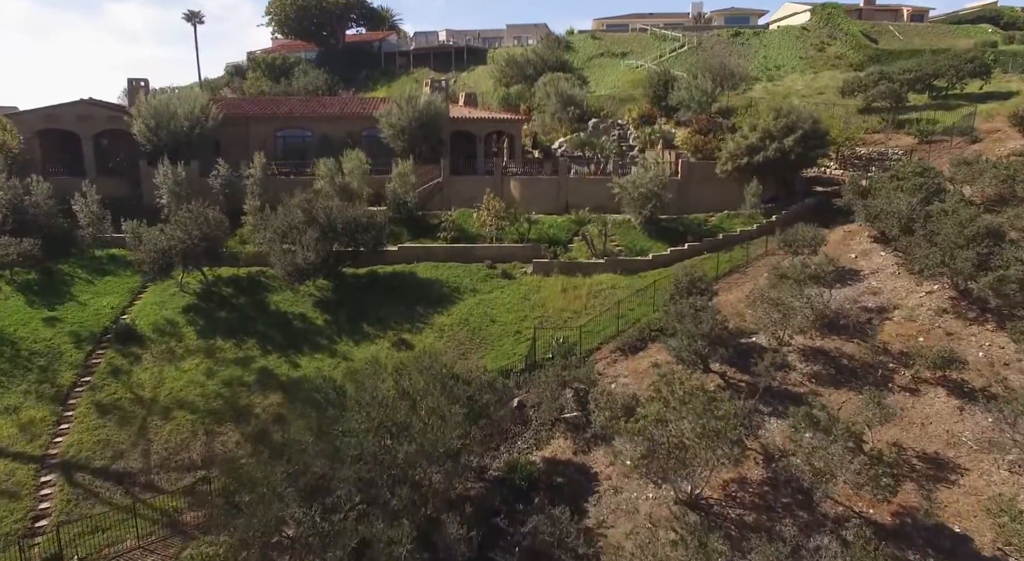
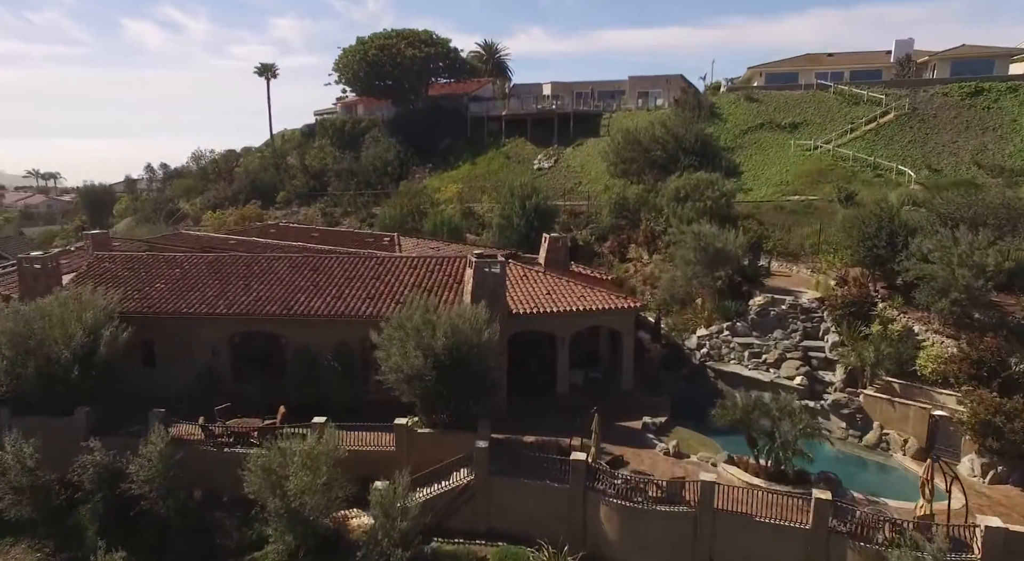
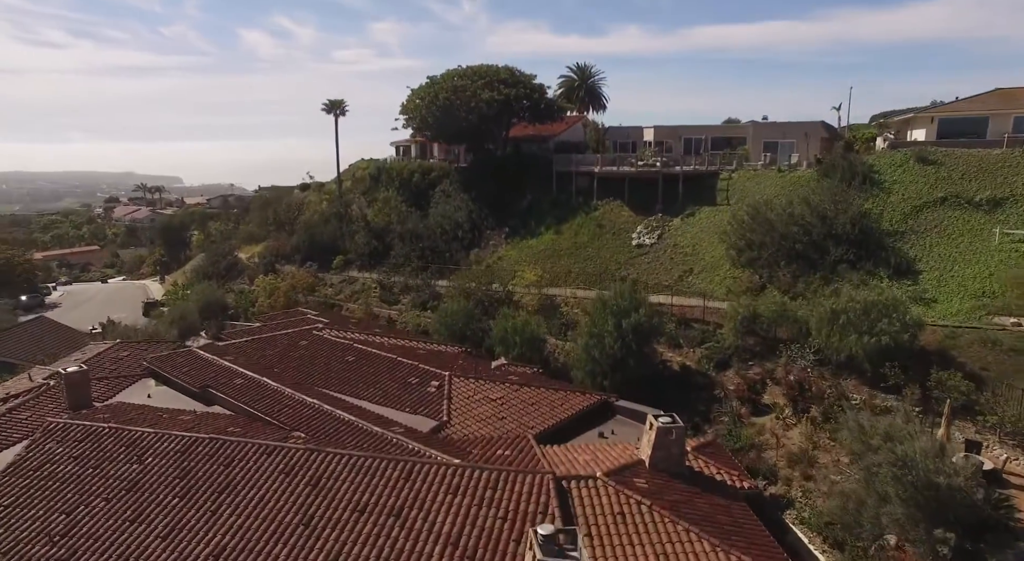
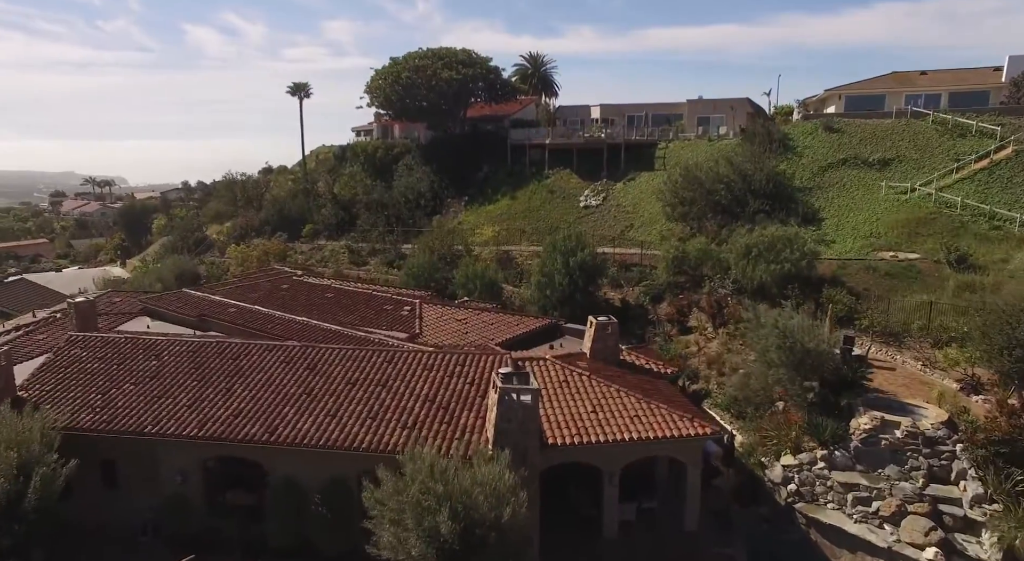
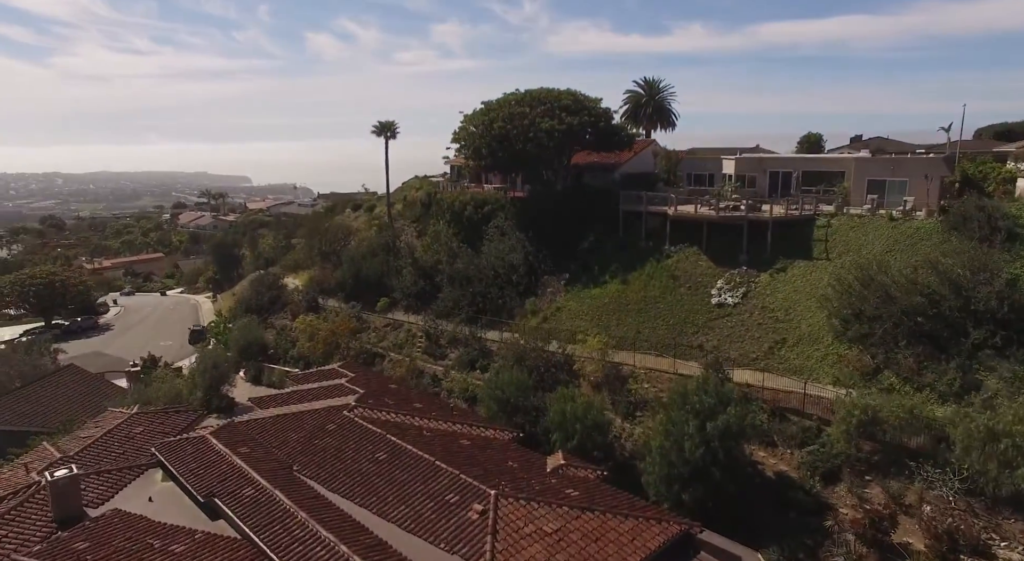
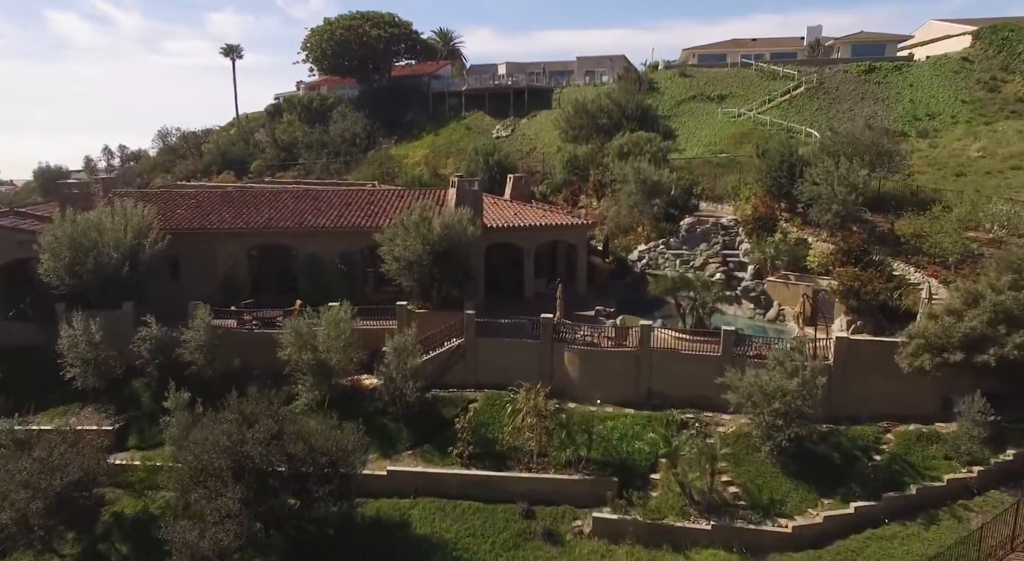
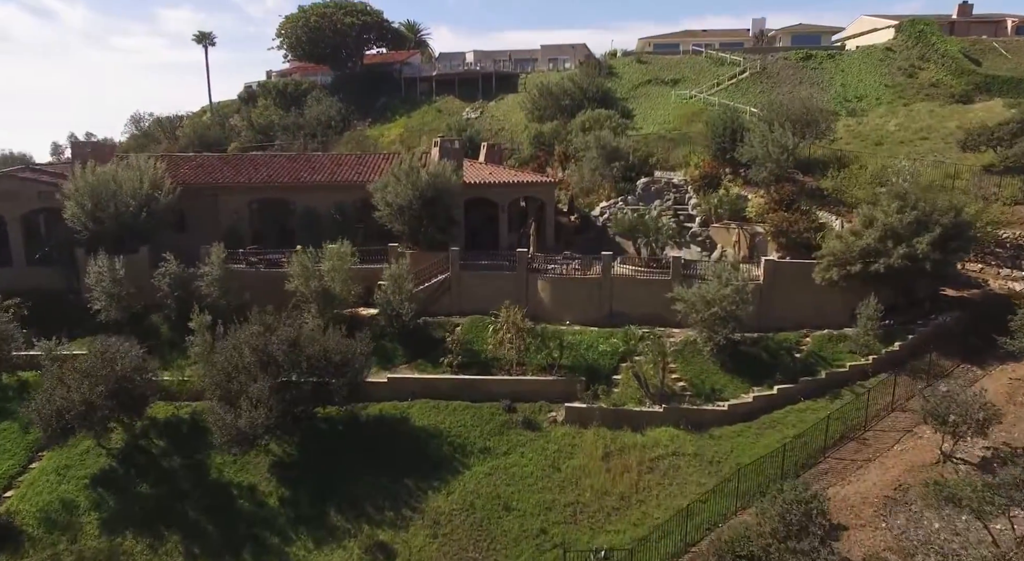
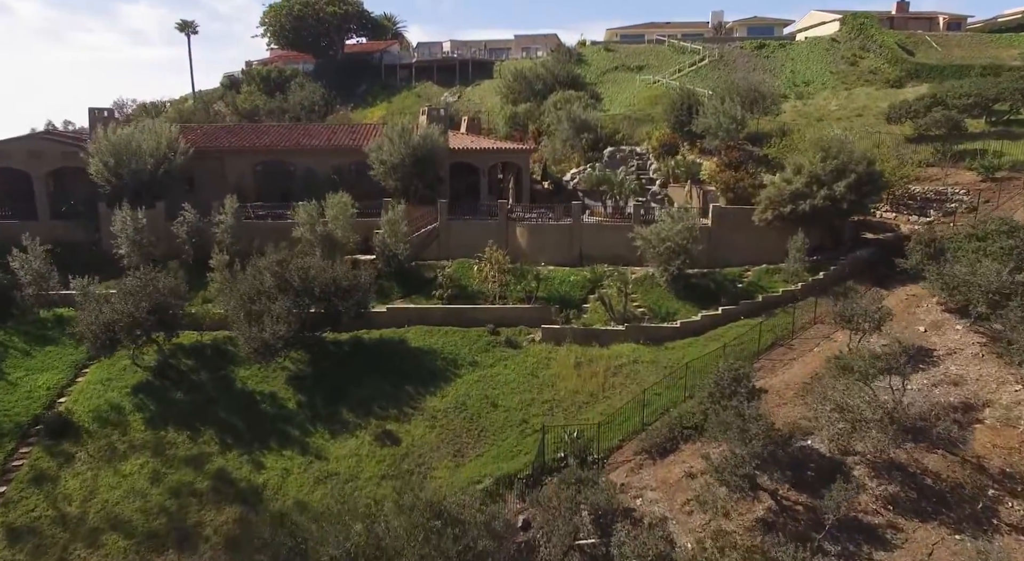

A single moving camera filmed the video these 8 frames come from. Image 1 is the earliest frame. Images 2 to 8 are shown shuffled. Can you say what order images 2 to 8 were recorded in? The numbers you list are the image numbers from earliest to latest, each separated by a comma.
8, 7, 6, 2, 4, 3, 5
